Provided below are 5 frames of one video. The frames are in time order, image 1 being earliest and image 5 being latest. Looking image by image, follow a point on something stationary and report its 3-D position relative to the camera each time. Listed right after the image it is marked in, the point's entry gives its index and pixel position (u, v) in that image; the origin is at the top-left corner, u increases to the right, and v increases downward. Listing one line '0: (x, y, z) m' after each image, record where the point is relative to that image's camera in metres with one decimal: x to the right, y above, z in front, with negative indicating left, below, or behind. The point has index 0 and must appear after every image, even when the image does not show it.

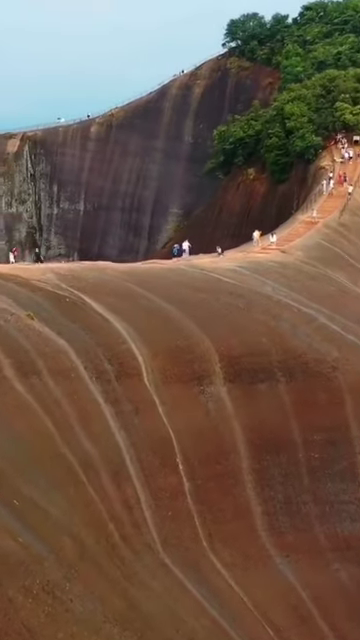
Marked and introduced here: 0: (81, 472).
0: (-0.7, -1.1, +9.6) m
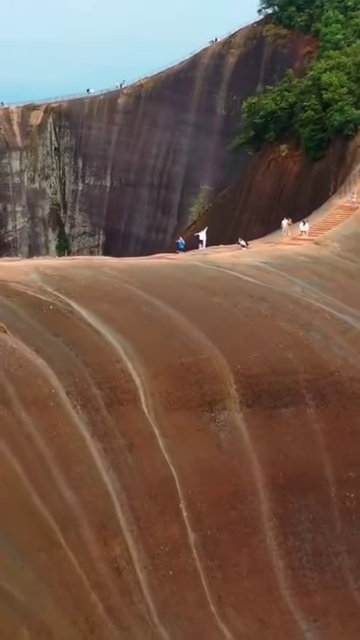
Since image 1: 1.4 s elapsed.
0: (-0.7, -1.2, +7.7) m
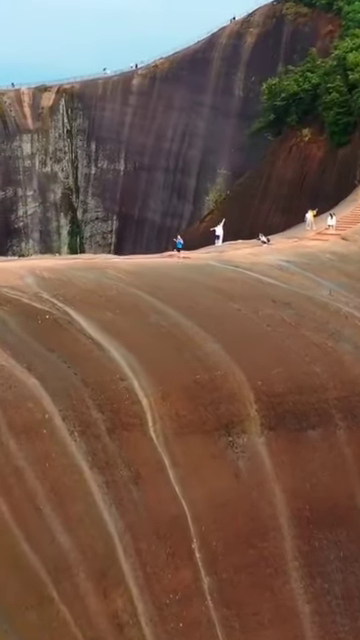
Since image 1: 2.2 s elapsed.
0: (-0.6, -1.3, +6.6) m
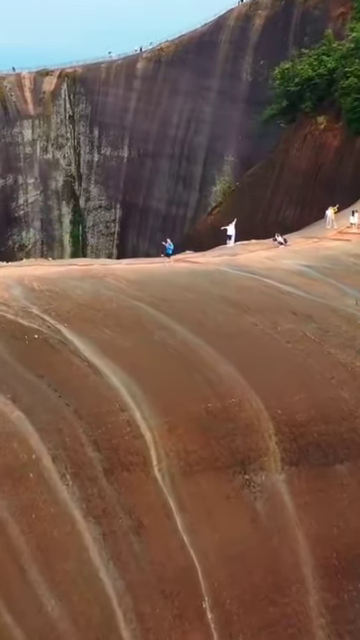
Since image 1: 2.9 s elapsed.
0: (-0.6, -1.4, +5.6) m
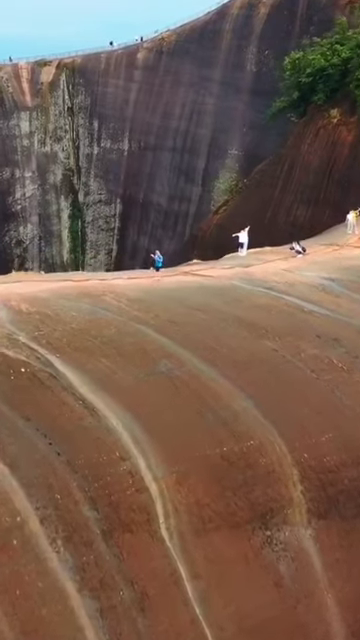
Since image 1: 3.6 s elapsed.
0: (-0.6, -1.5, +4.6) m
